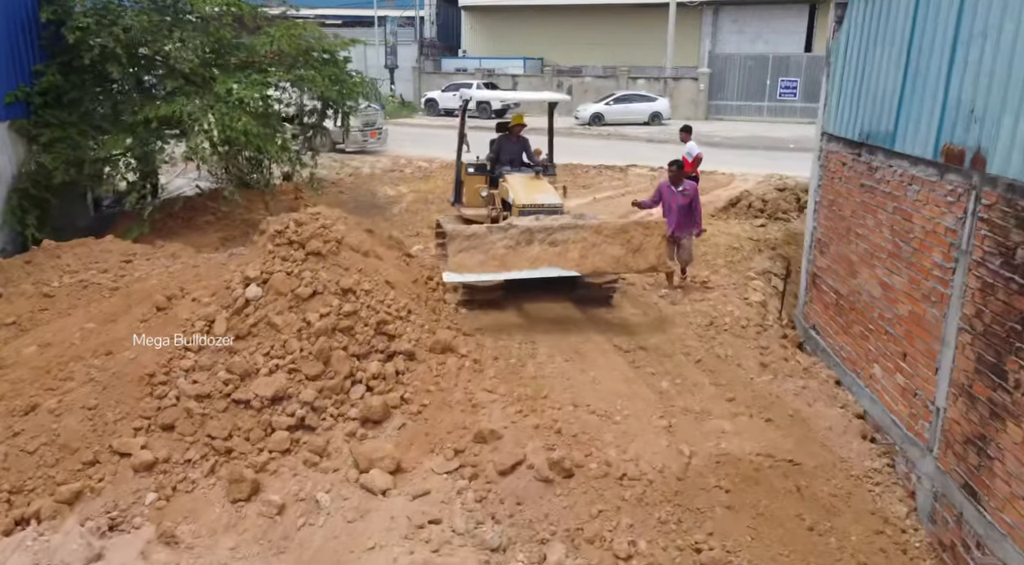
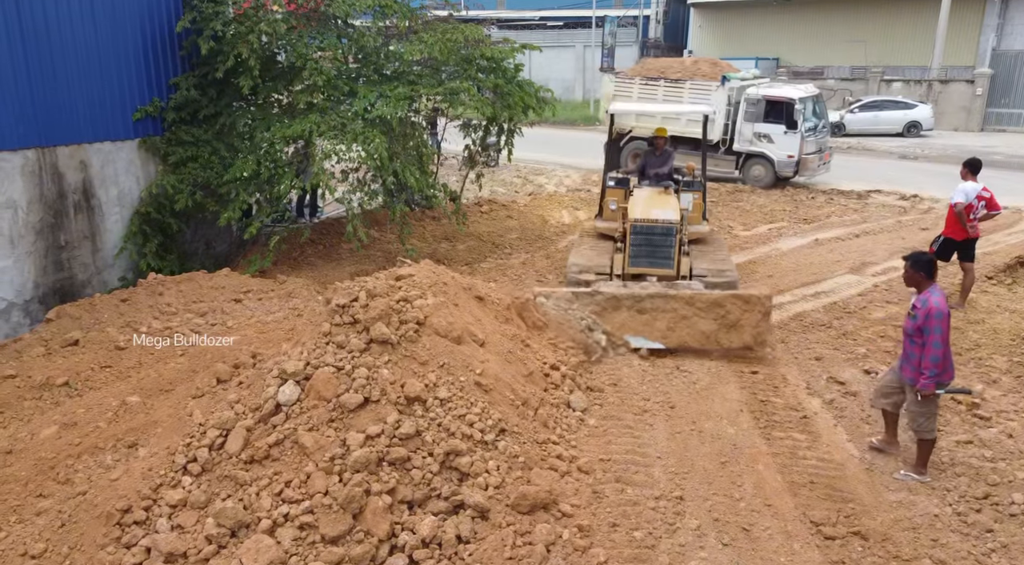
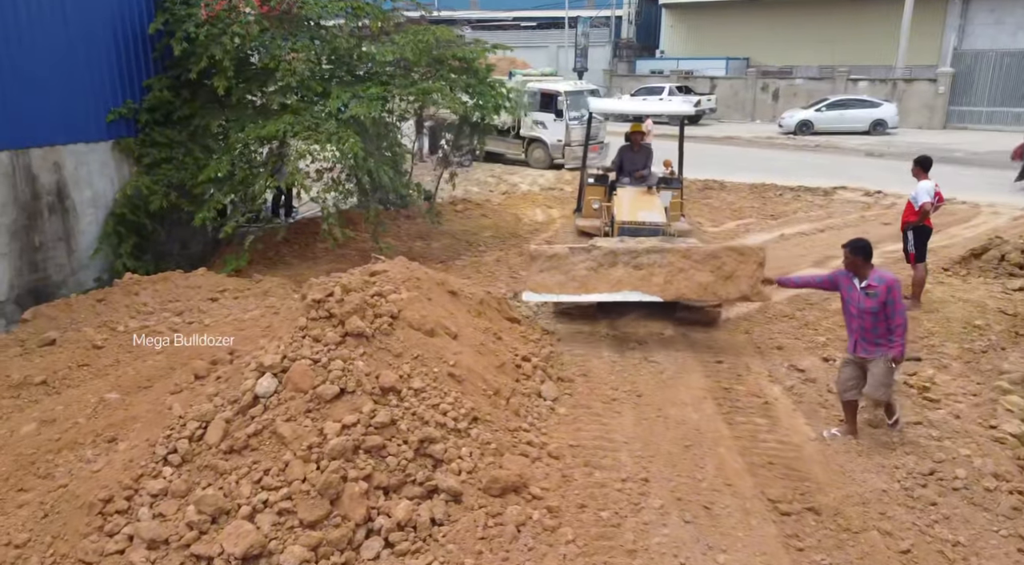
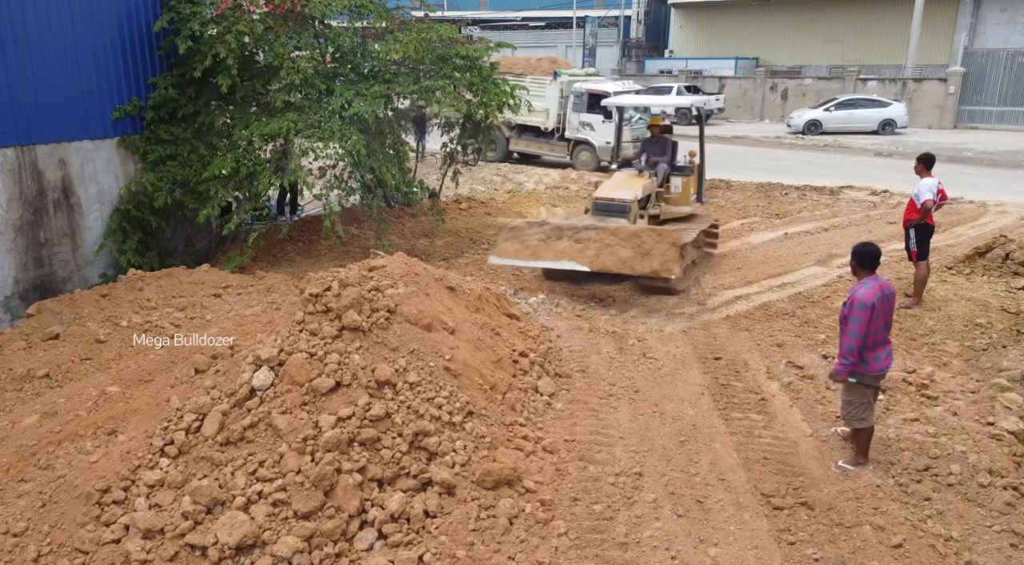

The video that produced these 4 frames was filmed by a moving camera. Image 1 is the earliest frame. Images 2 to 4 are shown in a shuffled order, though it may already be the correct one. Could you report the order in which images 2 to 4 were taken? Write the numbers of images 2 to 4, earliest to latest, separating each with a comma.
3, 4, 2
